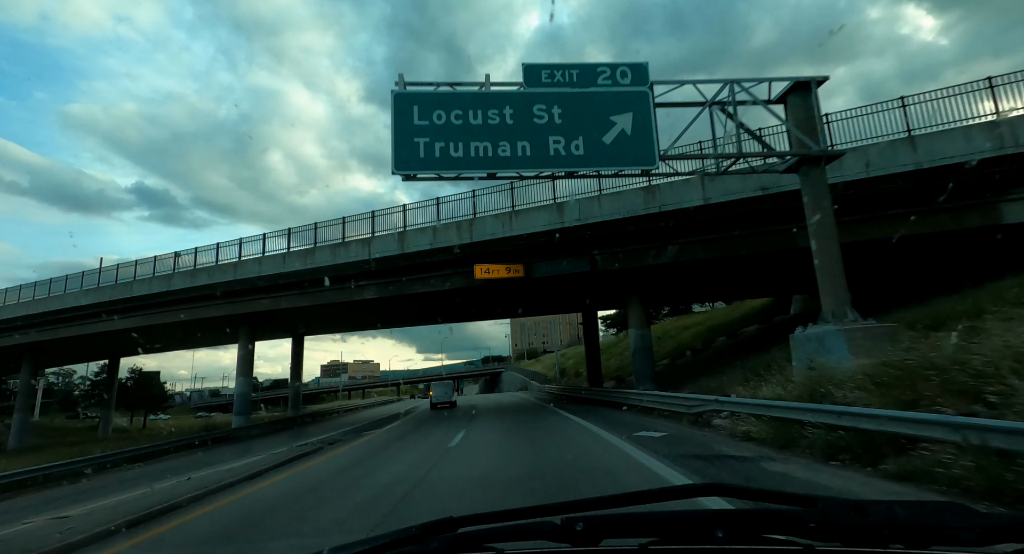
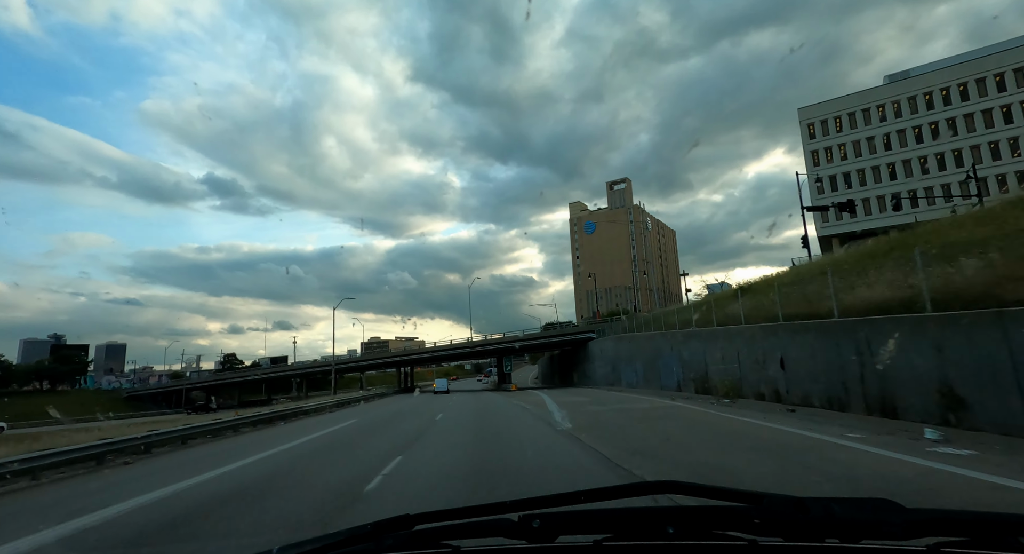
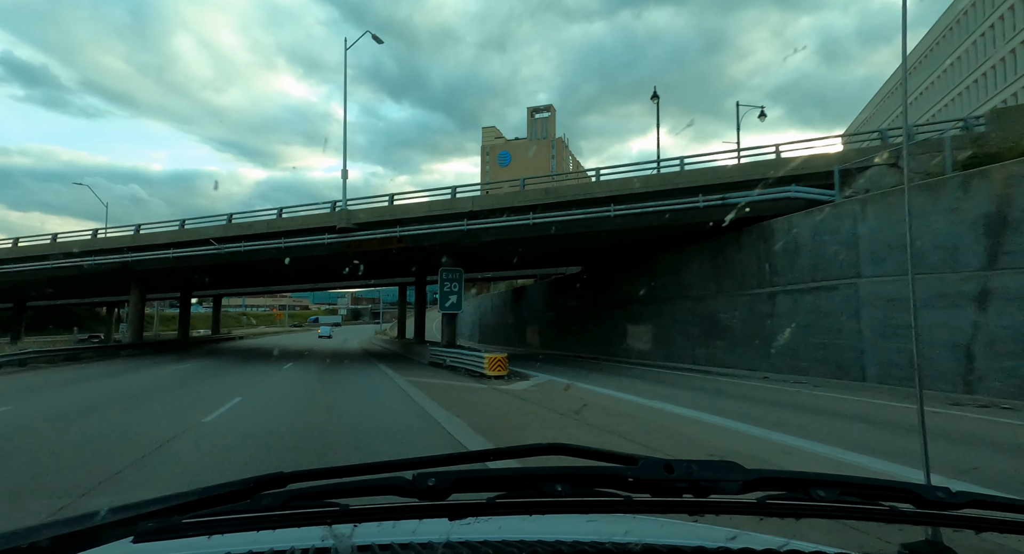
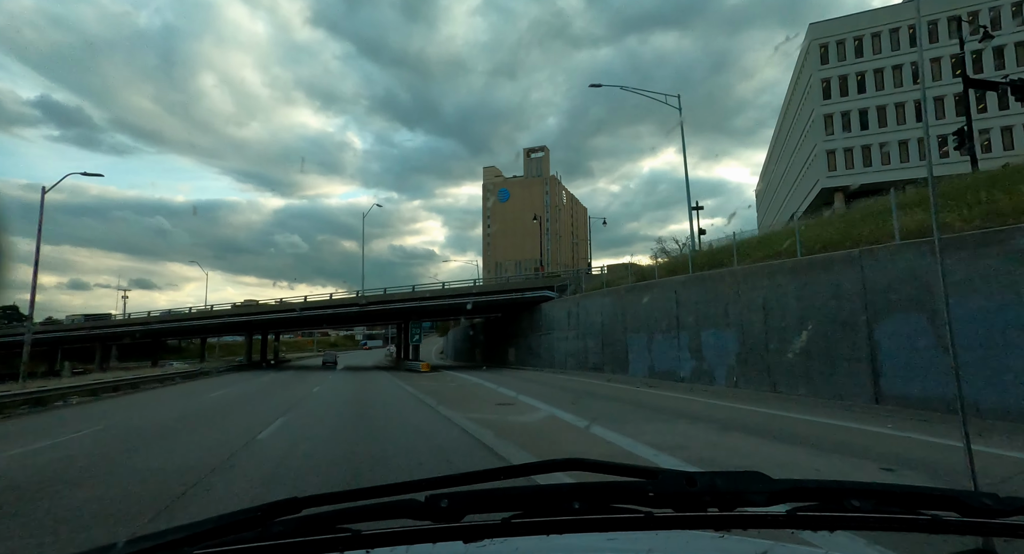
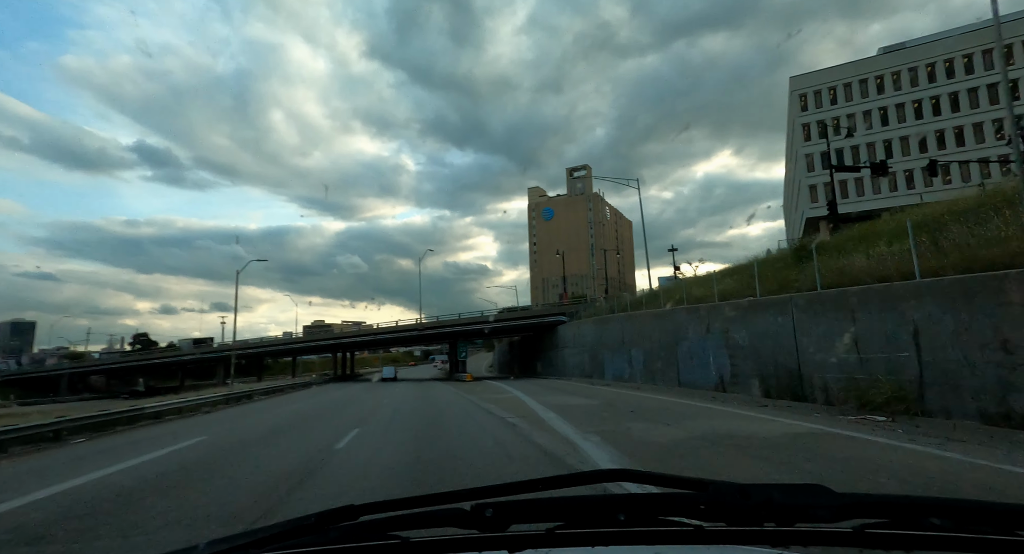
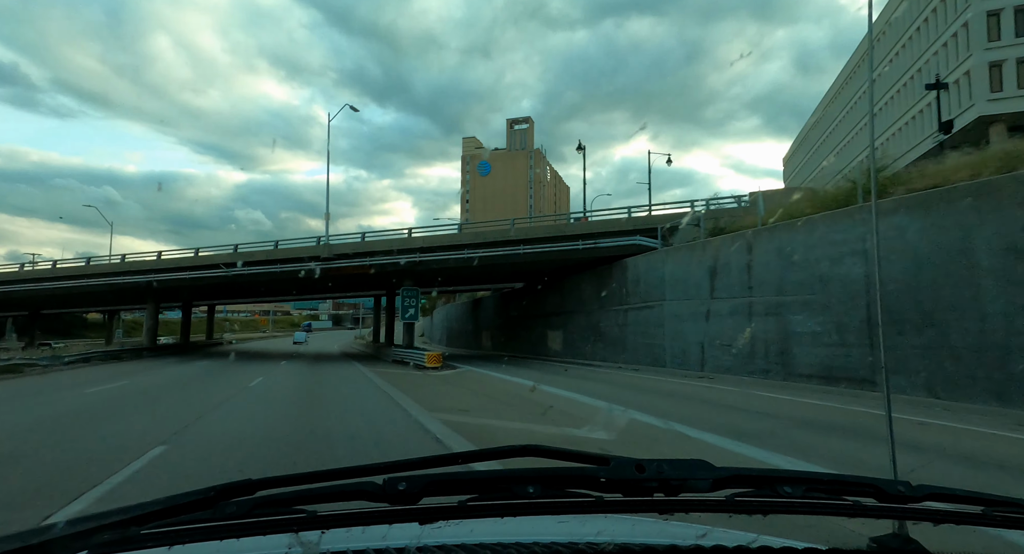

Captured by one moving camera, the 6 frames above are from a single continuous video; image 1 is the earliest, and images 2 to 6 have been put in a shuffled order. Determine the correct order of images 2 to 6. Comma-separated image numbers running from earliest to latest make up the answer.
2, 5, 4, 6, 3
